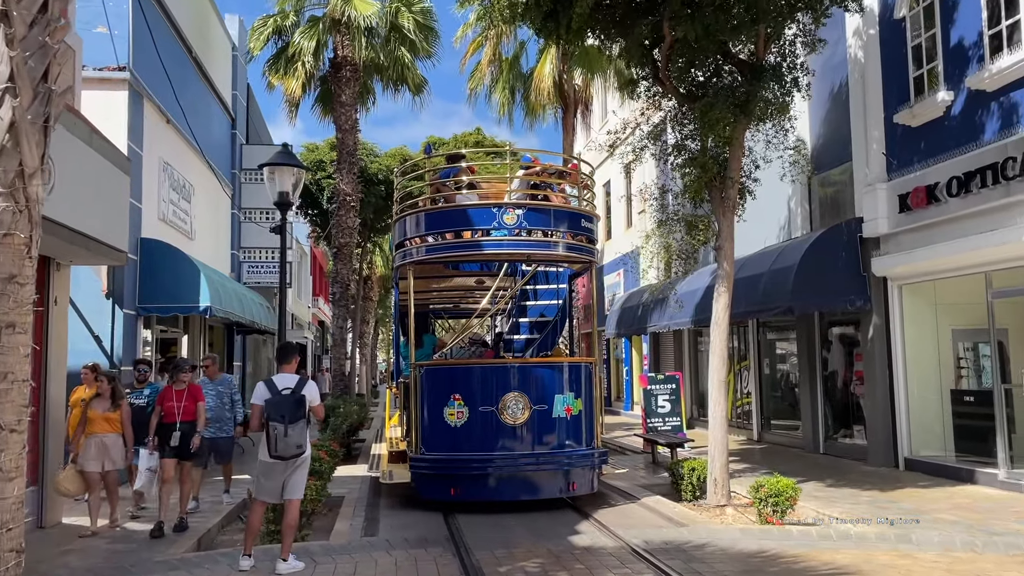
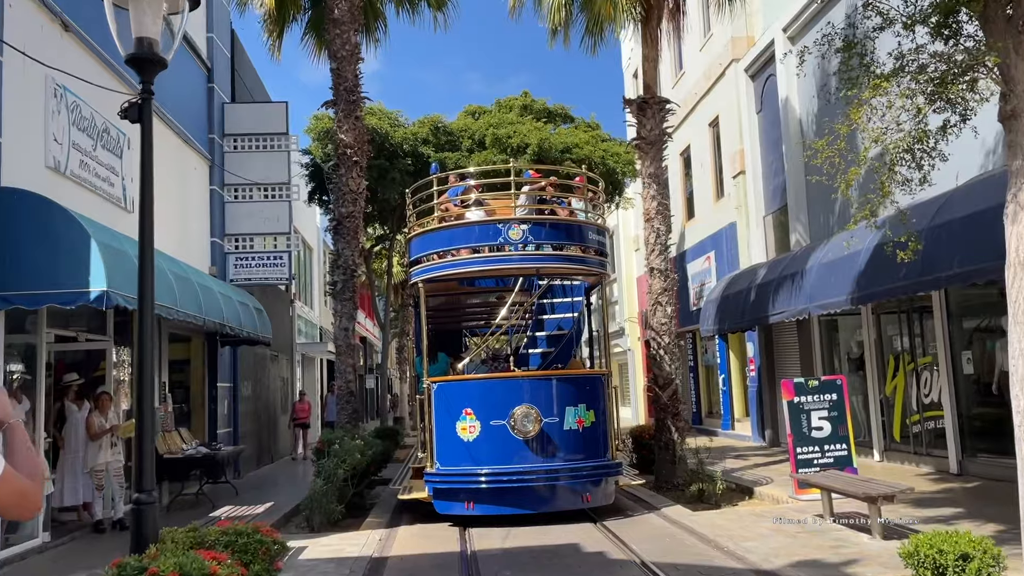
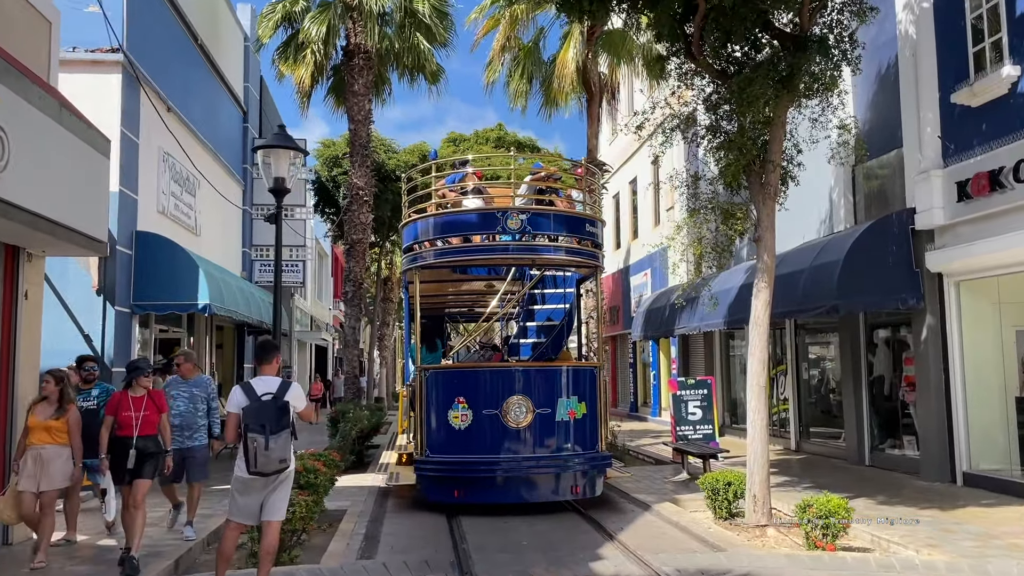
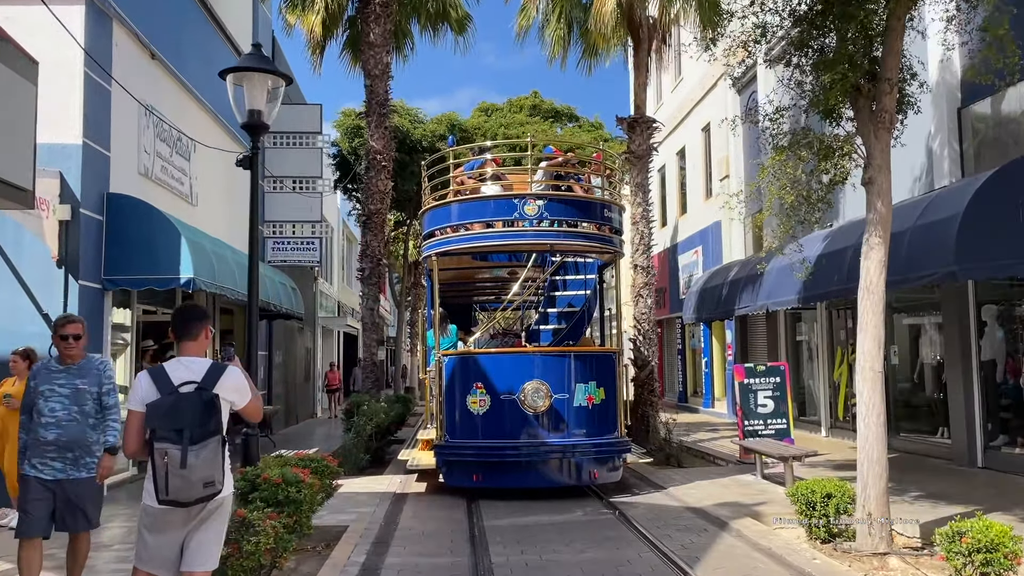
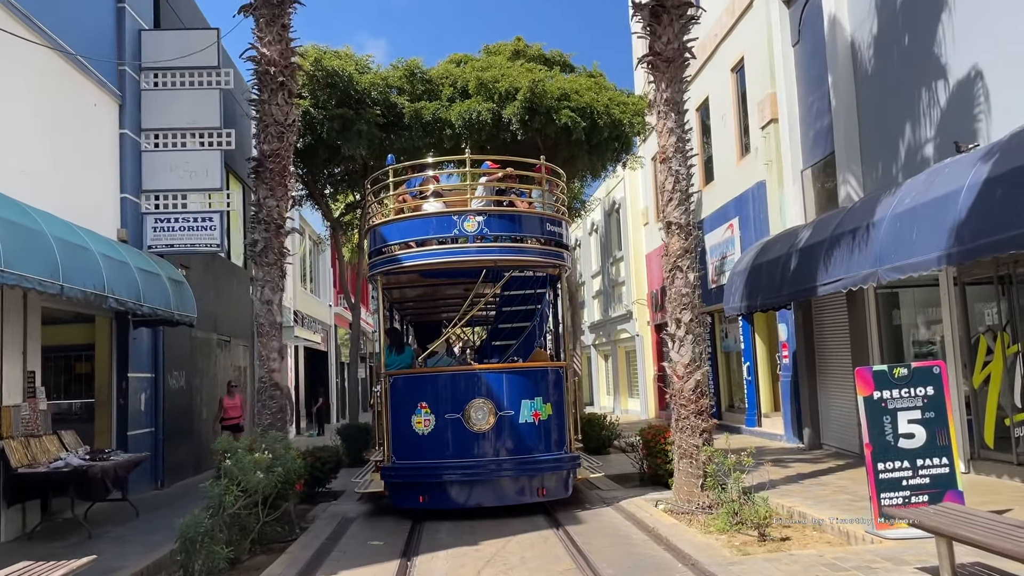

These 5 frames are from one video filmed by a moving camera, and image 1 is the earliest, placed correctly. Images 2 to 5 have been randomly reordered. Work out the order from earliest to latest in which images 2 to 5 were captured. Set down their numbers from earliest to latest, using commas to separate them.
3, 4, 2, 5
